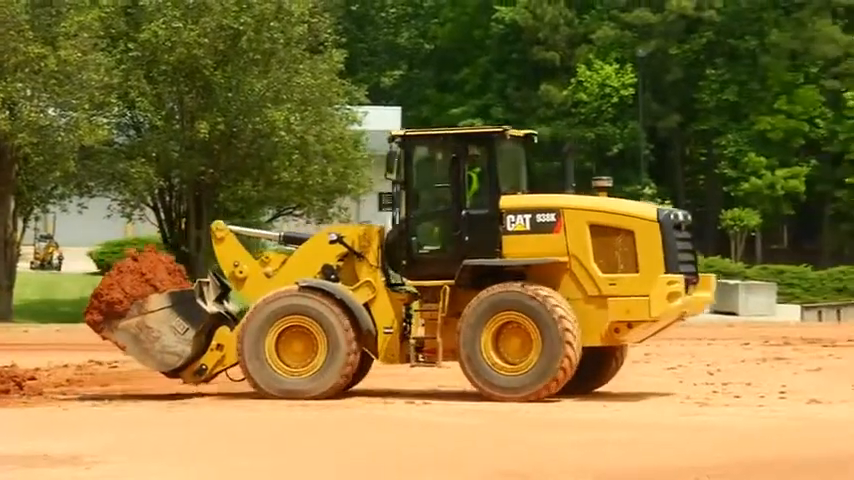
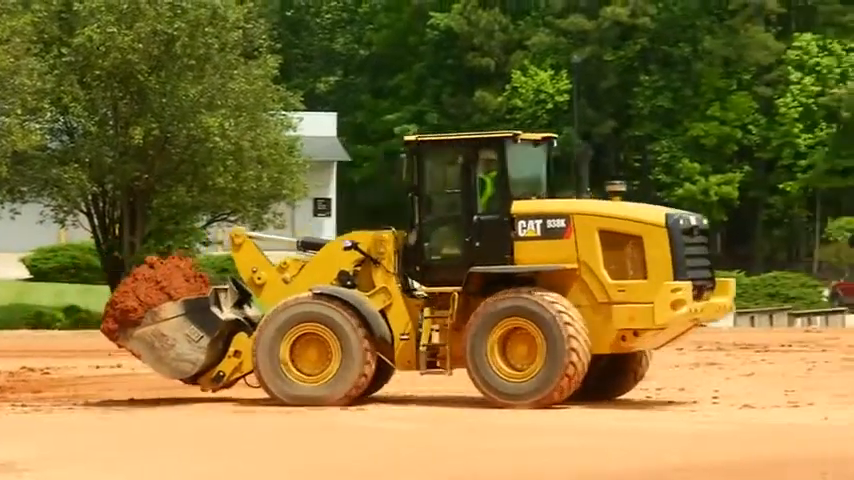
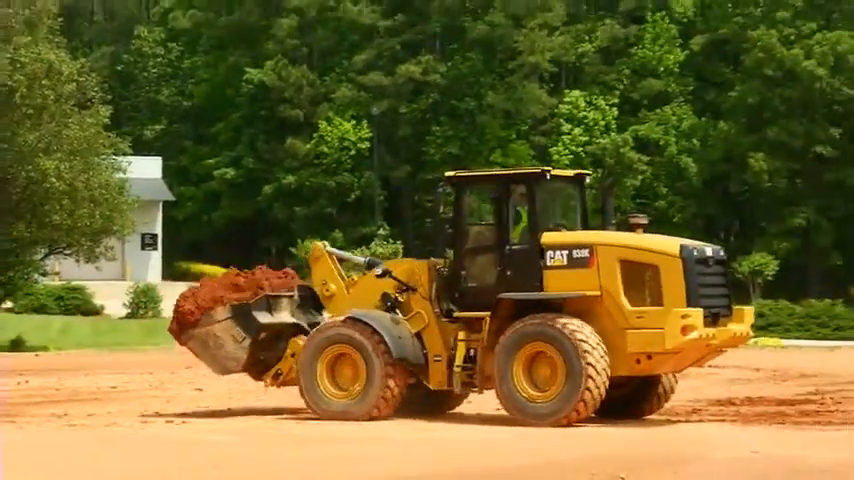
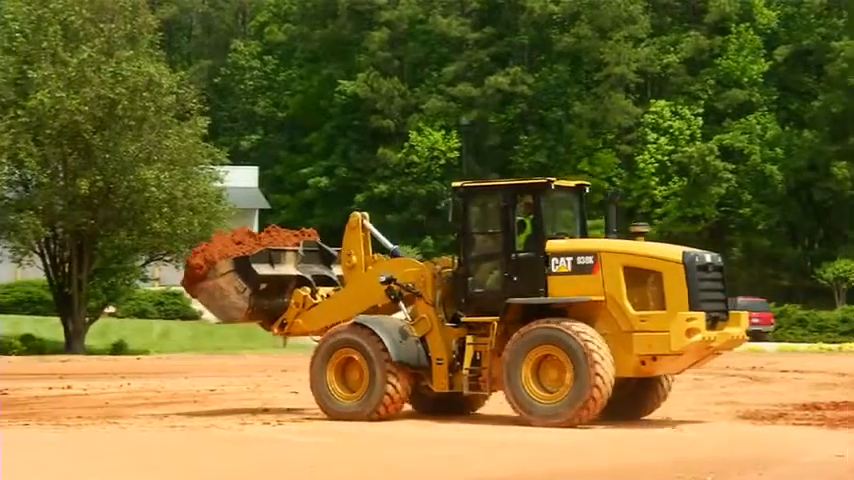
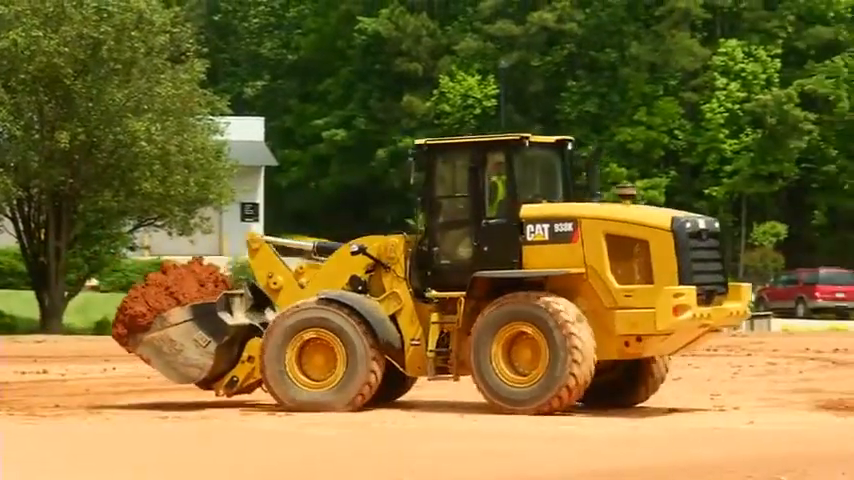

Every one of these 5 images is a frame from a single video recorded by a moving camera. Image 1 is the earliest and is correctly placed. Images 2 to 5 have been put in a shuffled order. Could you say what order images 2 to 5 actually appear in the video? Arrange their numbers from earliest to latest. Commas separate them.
2, 5, 3, 4
